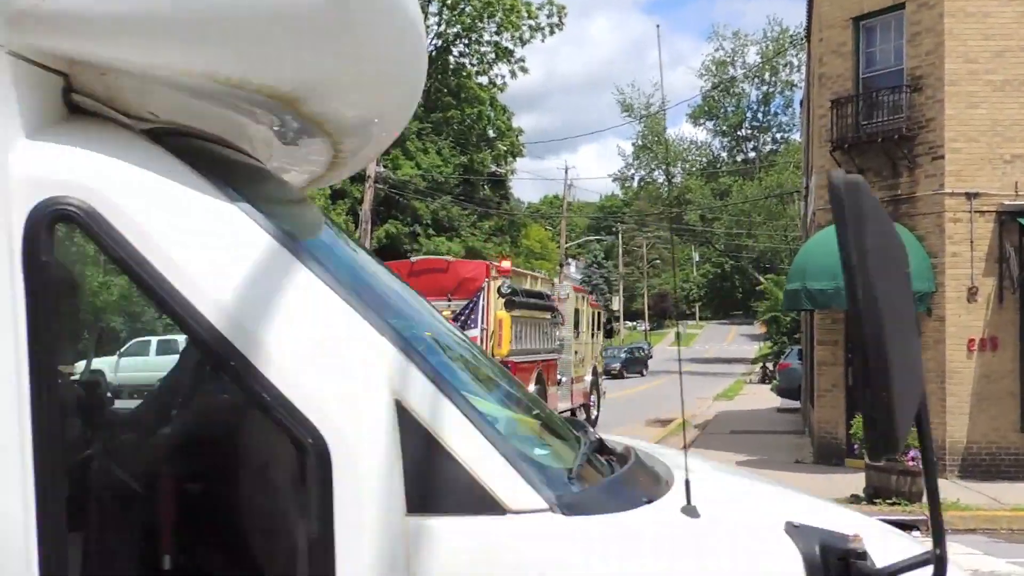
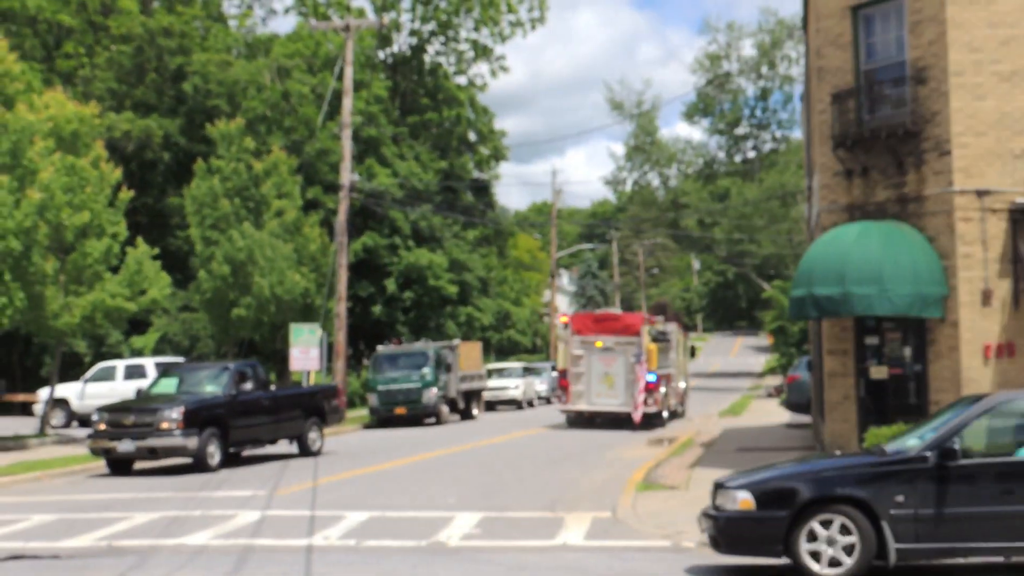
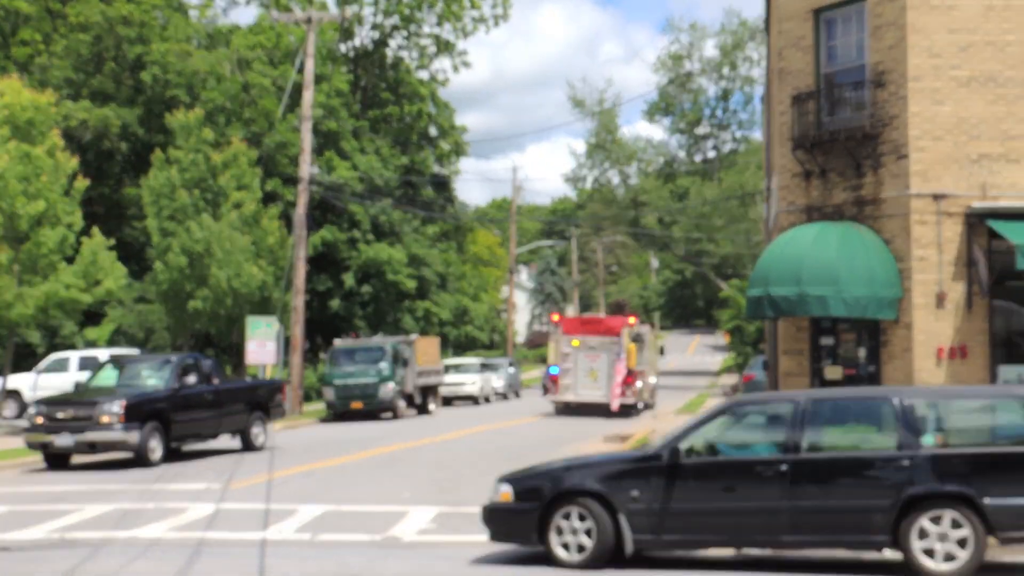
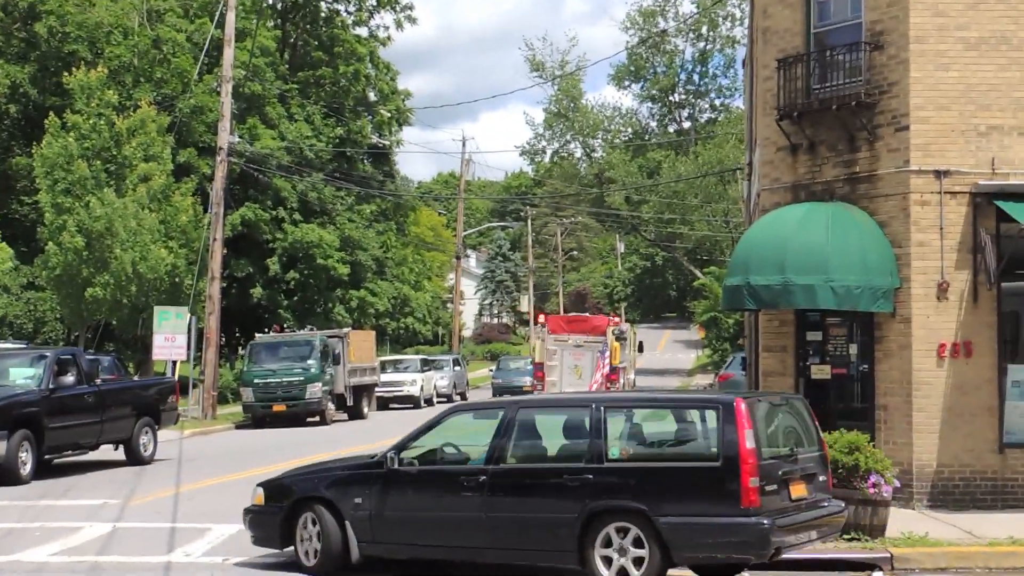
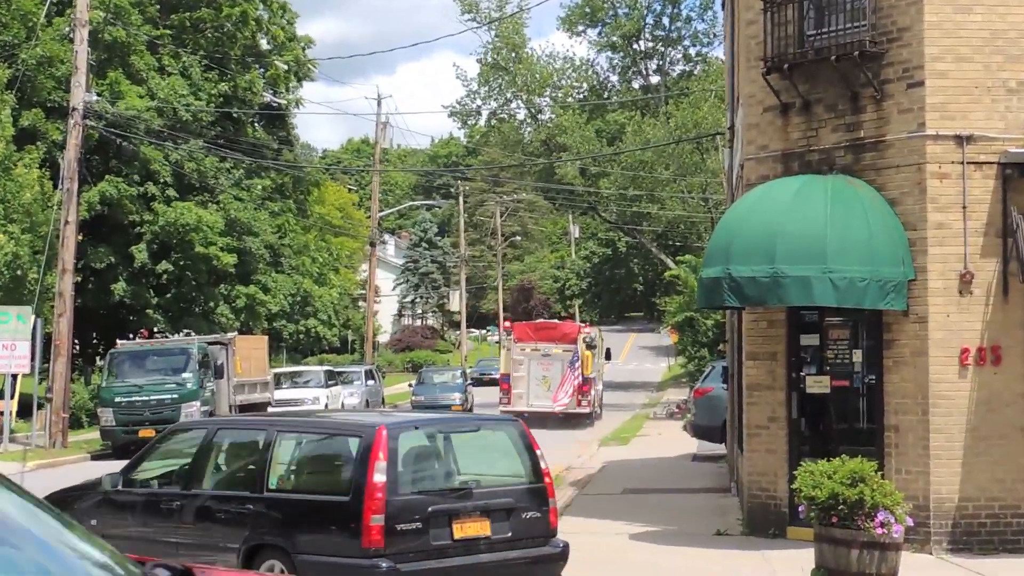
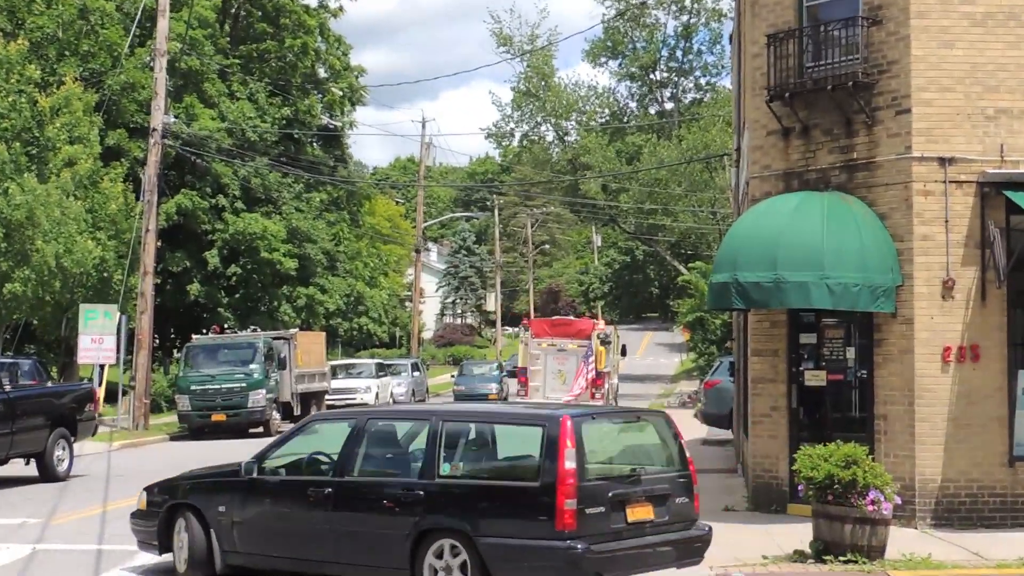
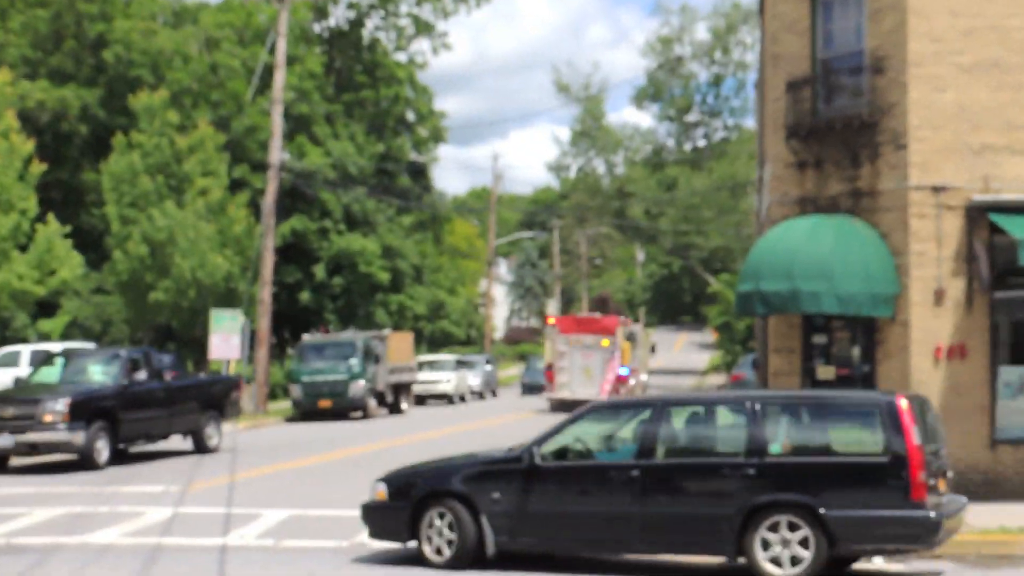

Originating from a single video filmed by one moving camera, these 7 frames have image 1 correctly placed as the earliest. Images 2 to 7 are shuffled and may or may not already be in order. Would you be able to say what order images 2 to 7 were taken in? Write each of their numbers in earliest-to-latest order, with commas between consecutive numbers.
2, 3, 7, 4, 6, 5
